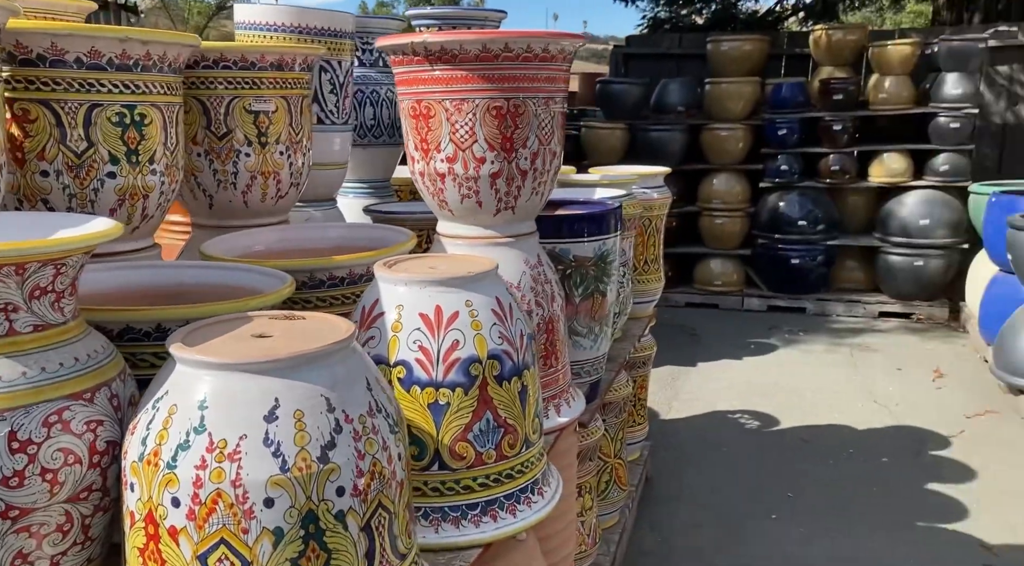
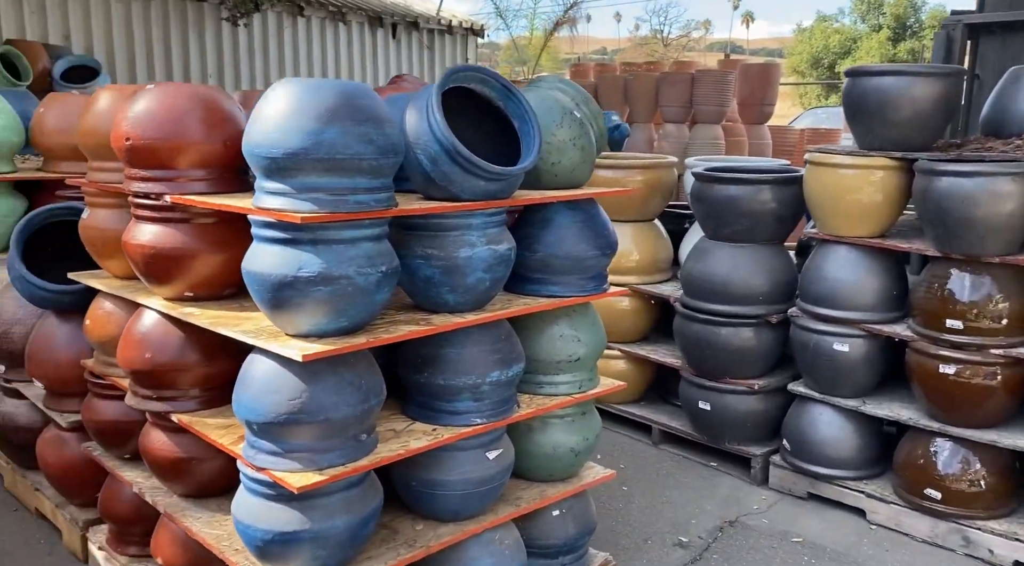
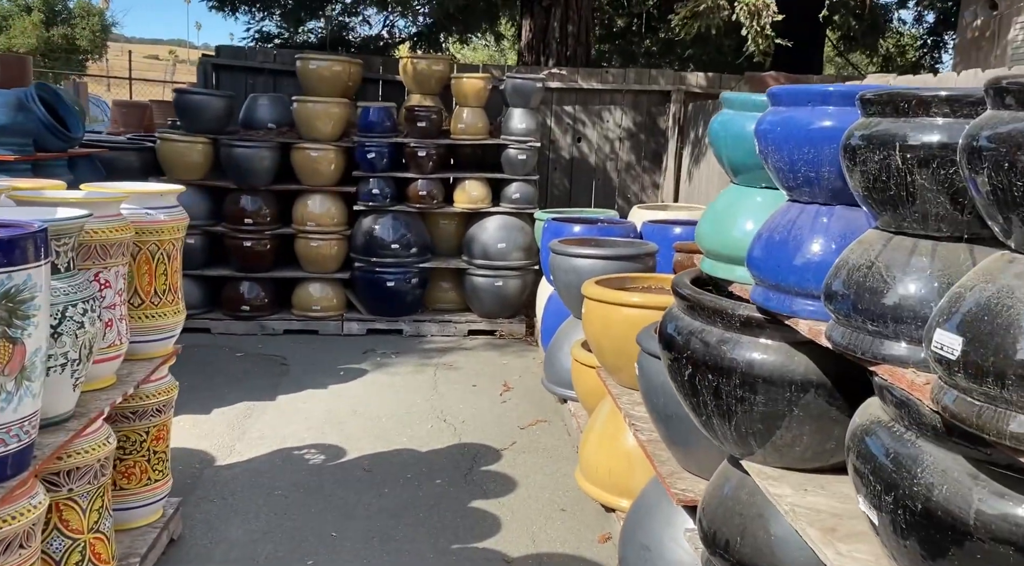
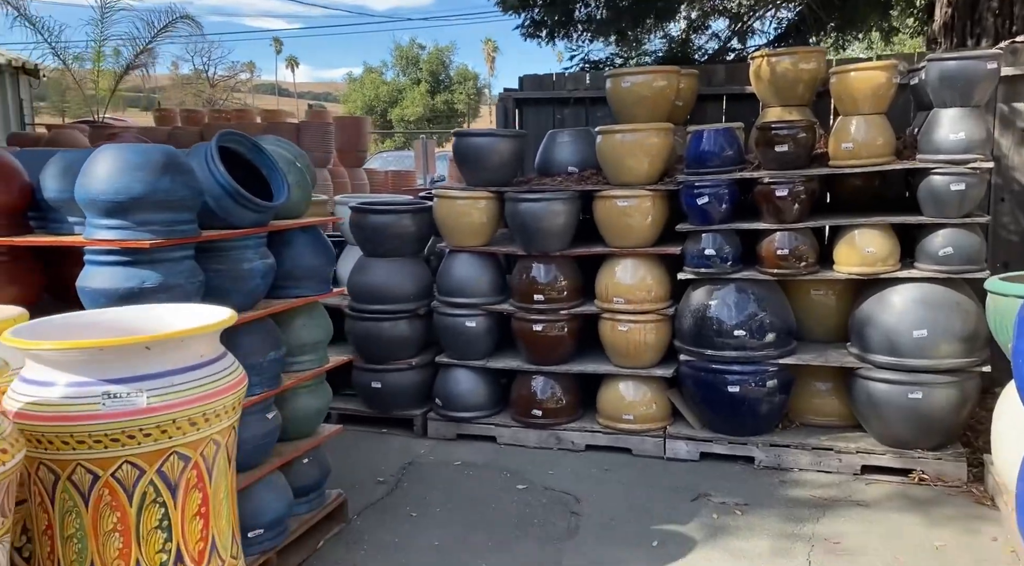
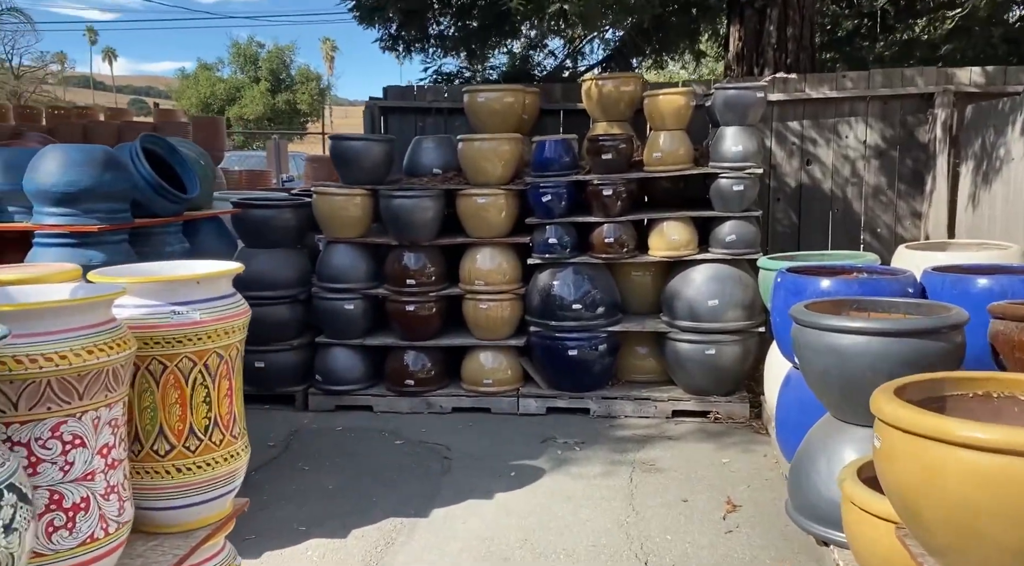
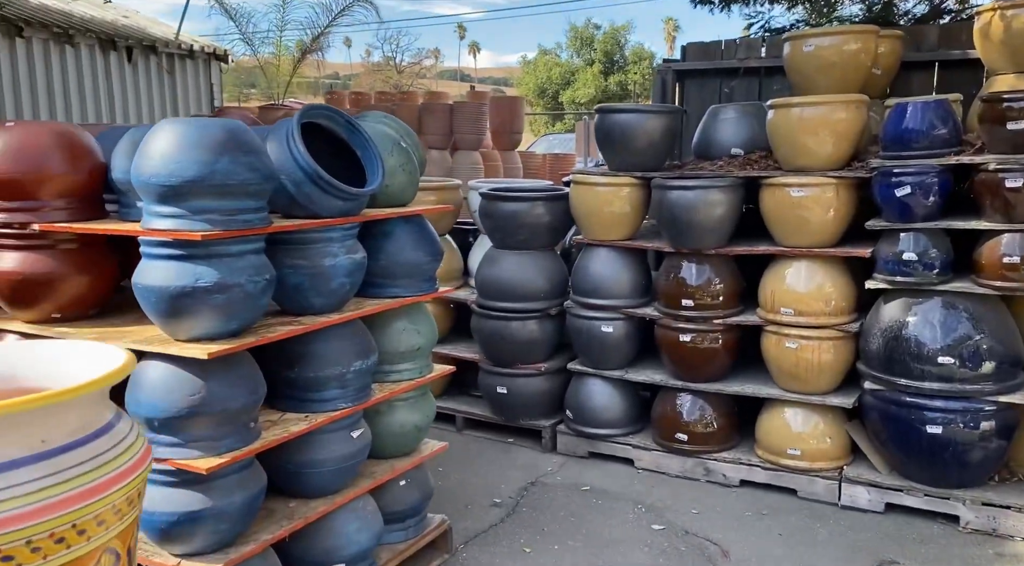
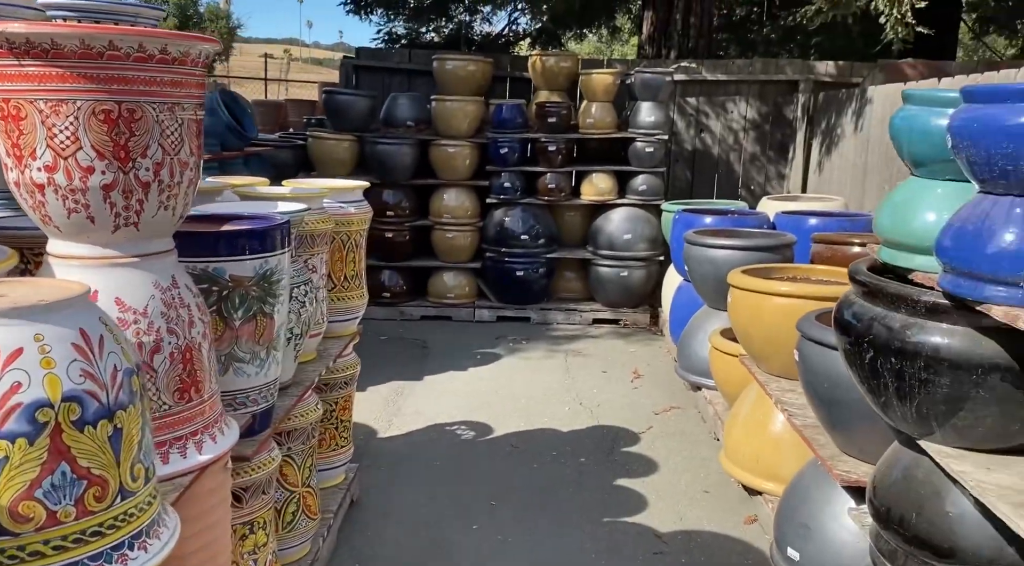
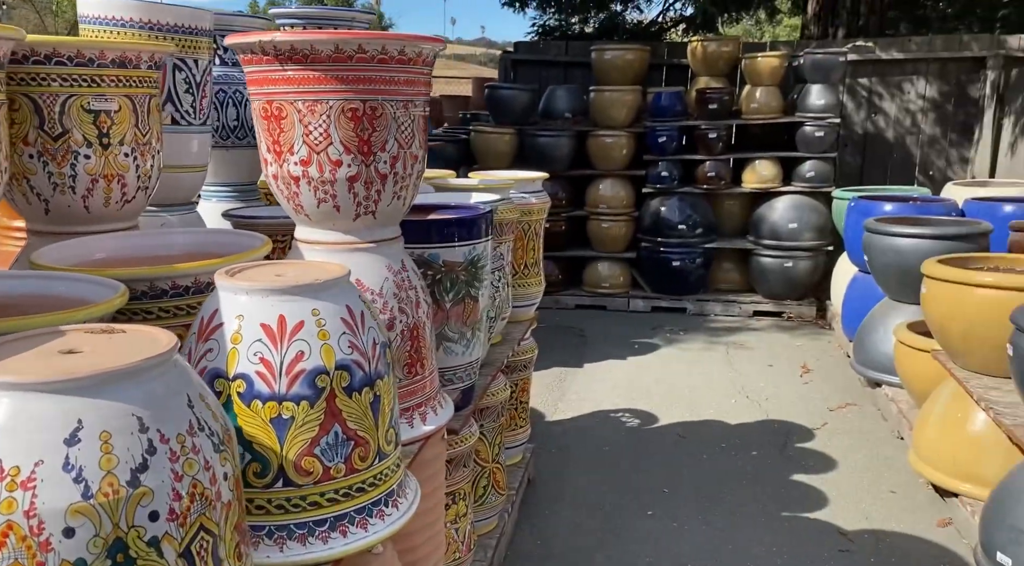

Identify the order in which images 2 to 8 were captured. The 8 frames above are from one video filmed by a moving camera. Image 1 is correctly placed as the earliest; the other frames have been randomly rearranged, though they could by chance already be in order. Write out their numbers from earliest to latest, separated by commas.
8, 7, 3, 5, 4, 6, 2
